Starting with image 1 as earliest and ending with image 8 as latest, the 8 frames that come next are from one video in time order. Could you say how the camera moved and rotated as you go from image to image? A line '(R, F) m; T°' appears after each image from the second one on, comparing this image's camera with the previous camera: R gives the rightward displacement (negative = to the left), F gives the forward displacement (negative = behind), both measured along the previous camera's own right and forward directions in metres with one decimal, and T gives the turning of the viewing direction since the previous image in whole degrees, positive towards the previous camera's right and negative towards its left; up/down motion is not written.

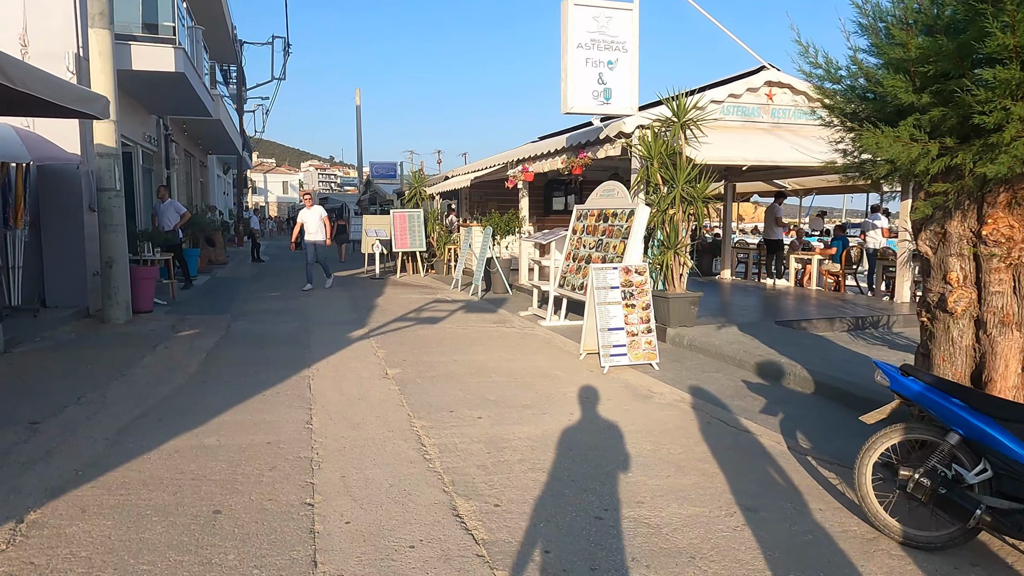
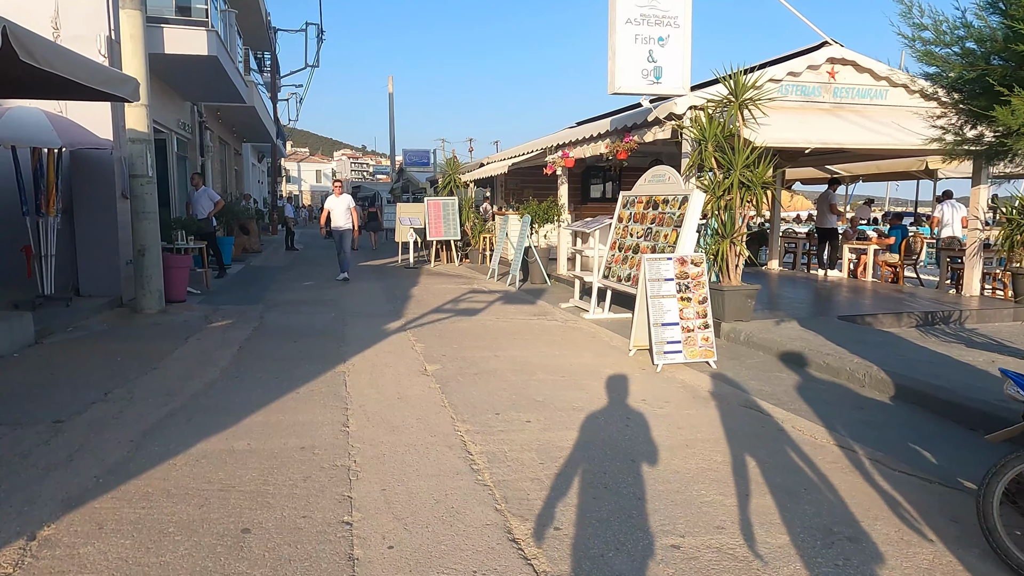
(-0.2, +0.4) m; -3°
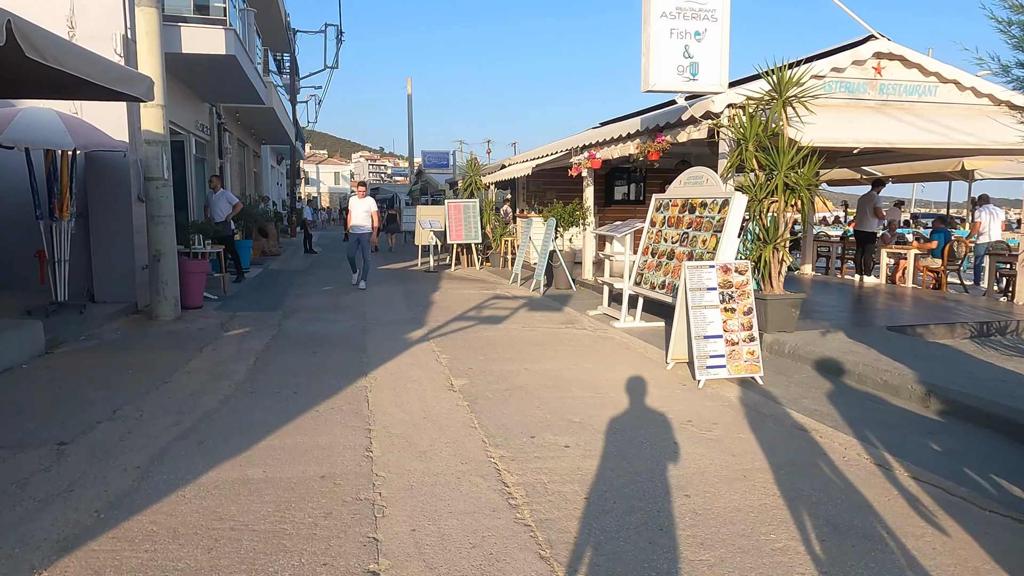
(-0.1, +0.4) m; -1°
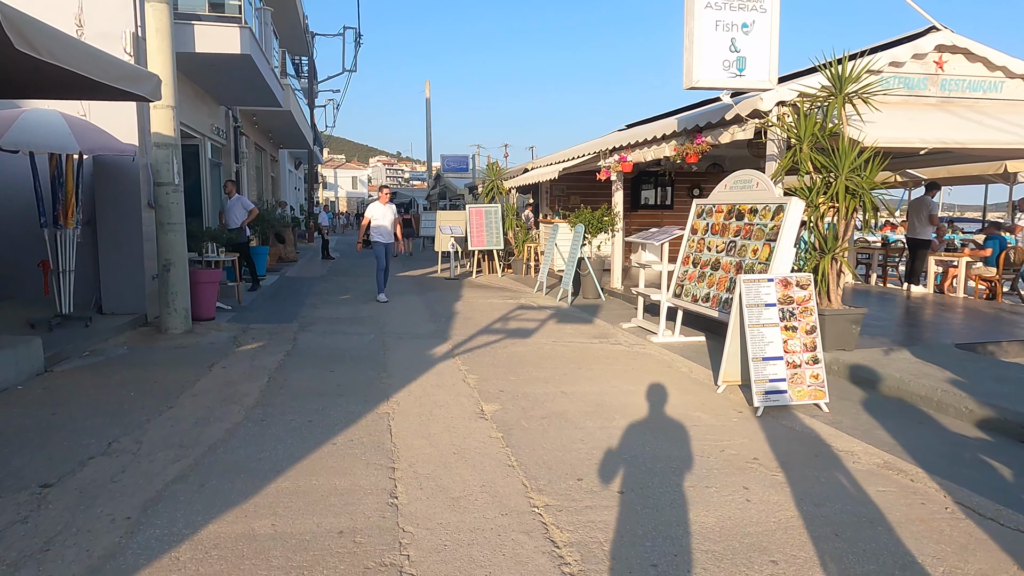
(-0.2, +0.6) m; -1°
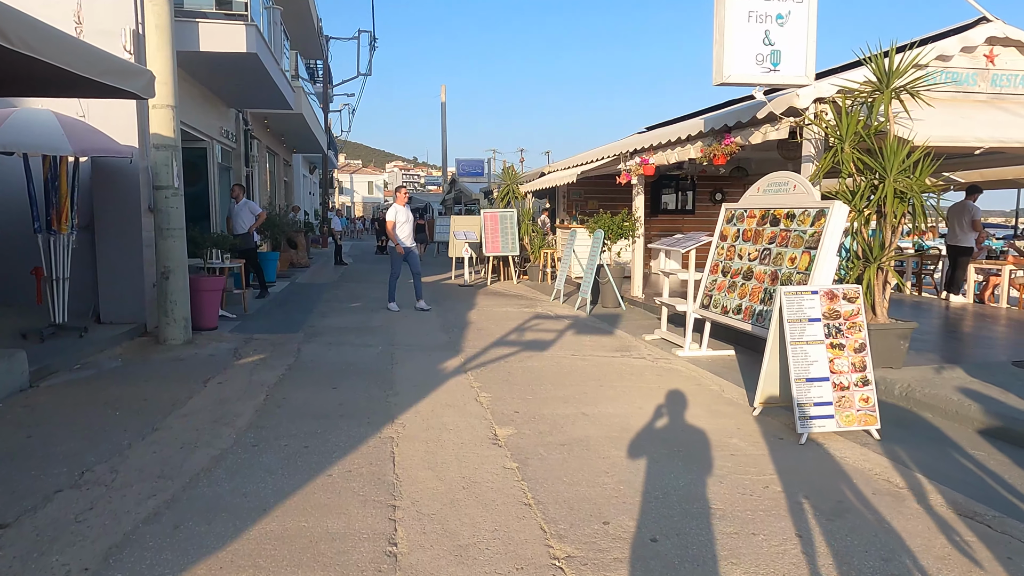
(0.0, +0.5) m; -1°
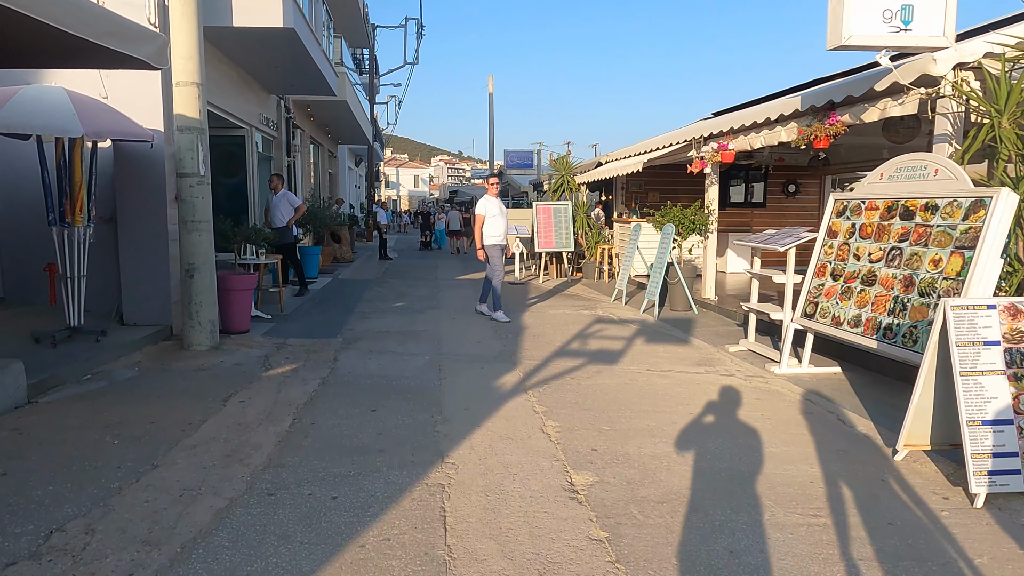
(-0.2, +1.0) m; -4°
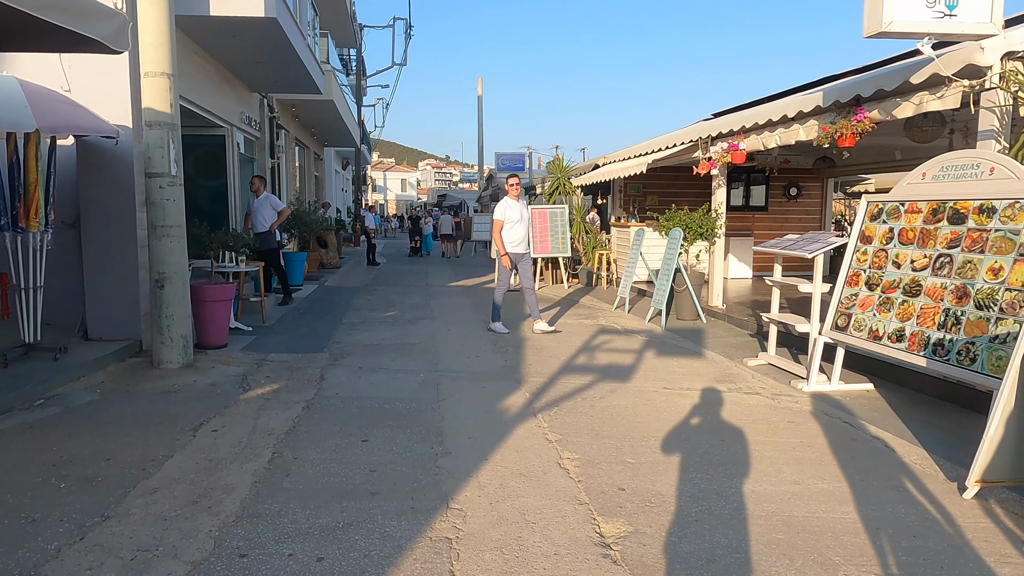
(-0.1, +0.6) m; +1°
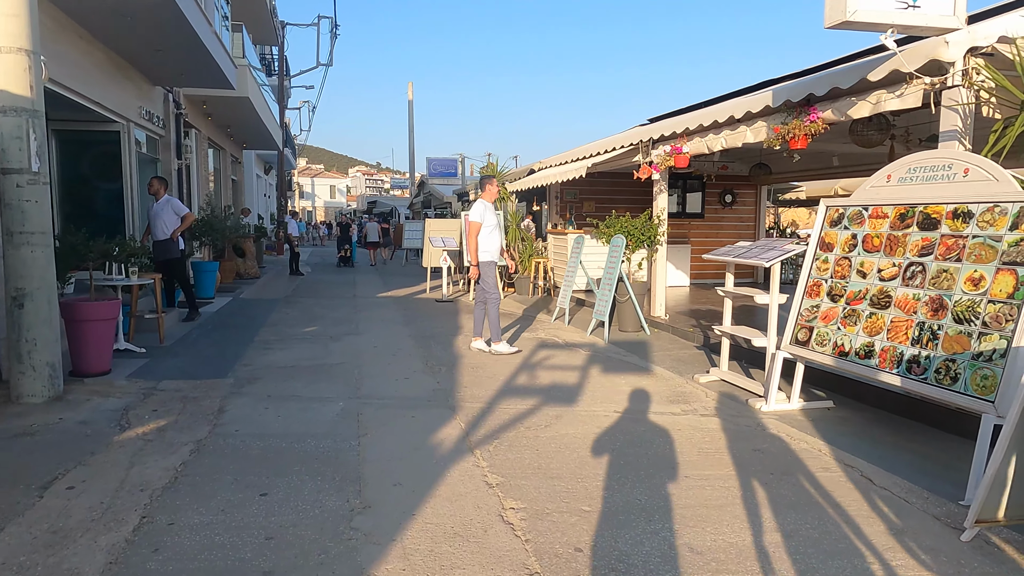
(0.0, +0.7) m; +6°
